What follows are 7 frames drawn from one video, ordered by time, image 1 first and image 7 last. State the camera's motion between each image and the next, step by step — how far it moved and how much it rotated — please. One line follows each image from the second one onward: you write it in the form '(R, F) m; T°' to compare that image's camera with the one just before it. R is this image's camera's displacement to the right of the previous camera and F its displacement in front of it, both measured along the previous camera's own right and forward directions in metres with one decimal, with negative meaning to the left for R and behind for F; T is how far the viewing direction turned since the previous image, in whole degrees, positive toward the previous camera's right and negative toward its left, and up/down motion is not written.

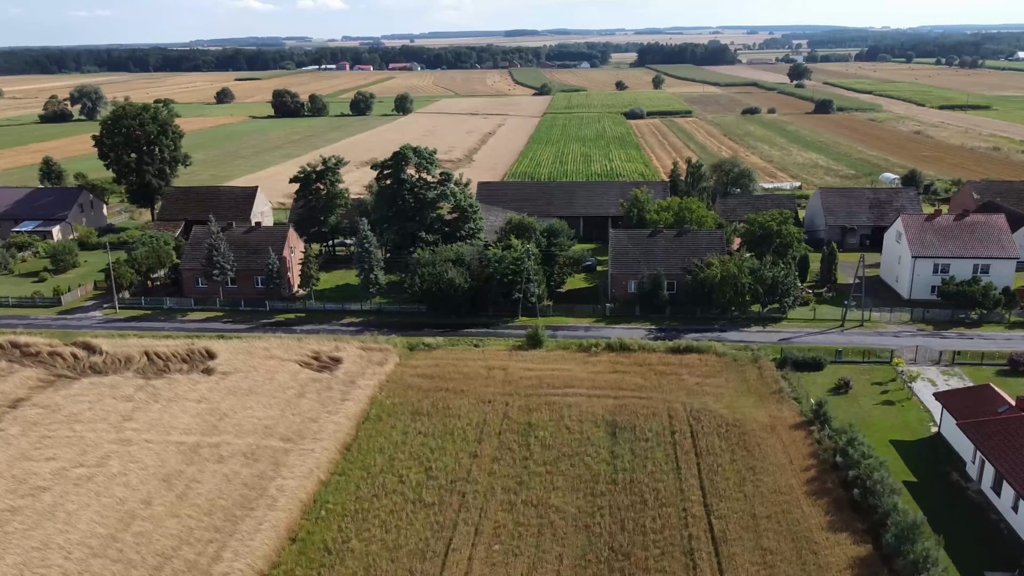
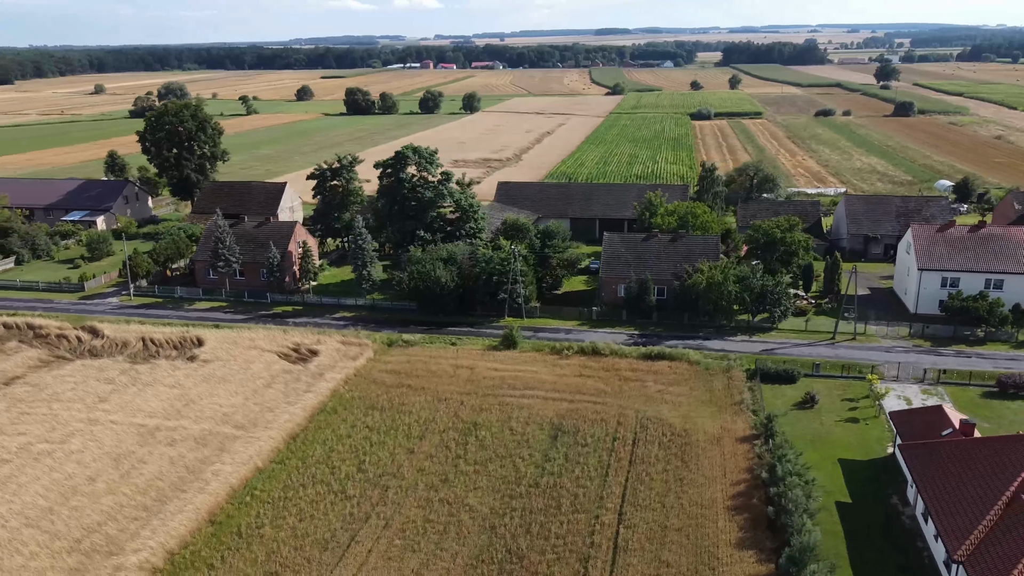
(+5.1, 0.0) m; -6°
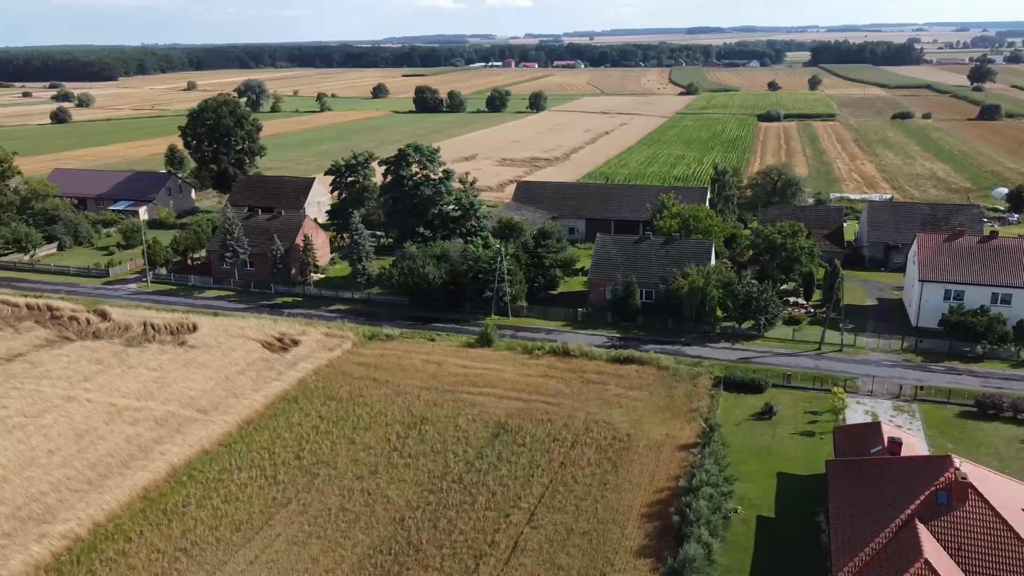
(+5.1, 0.0) m; -6°
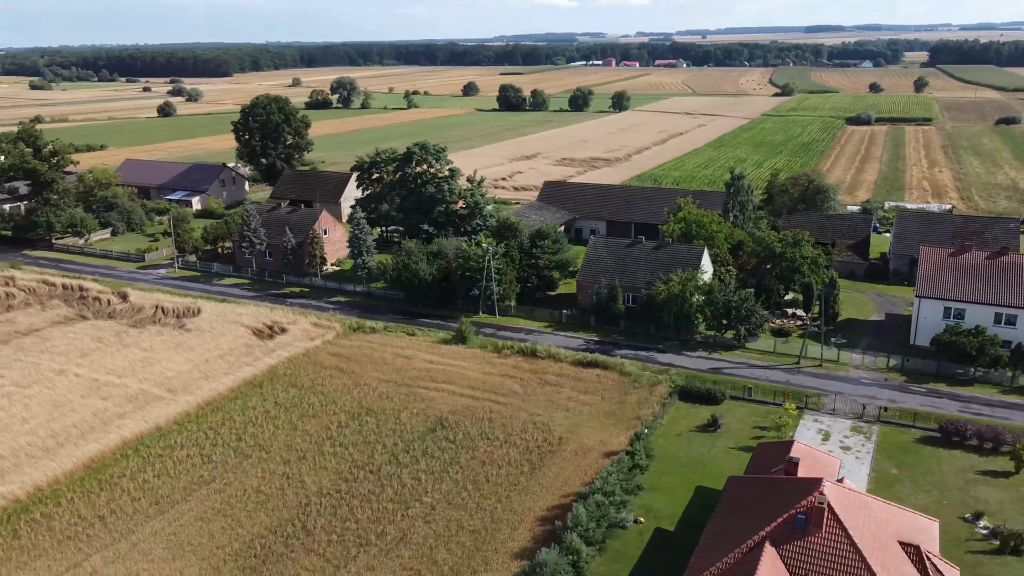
(+6.1, +0.1) m; -7°
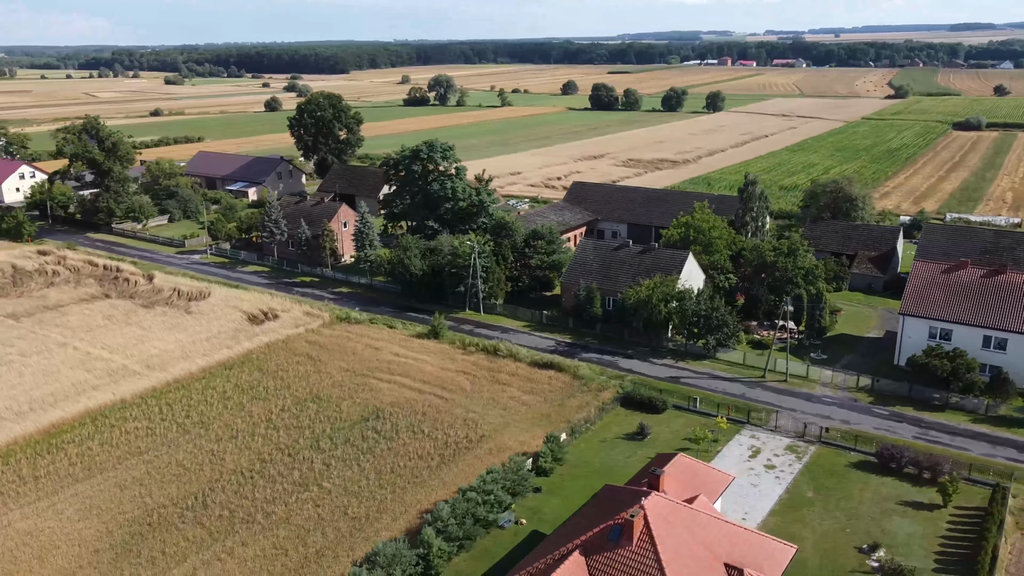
(+6.9, +0.1) m; -8°
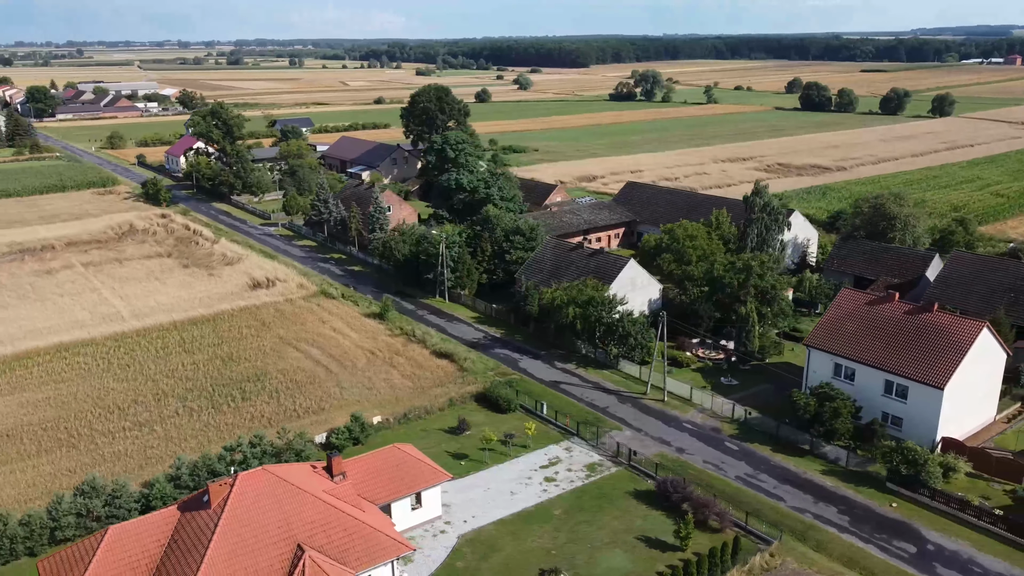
(+15.4, +1.7) m; -18°
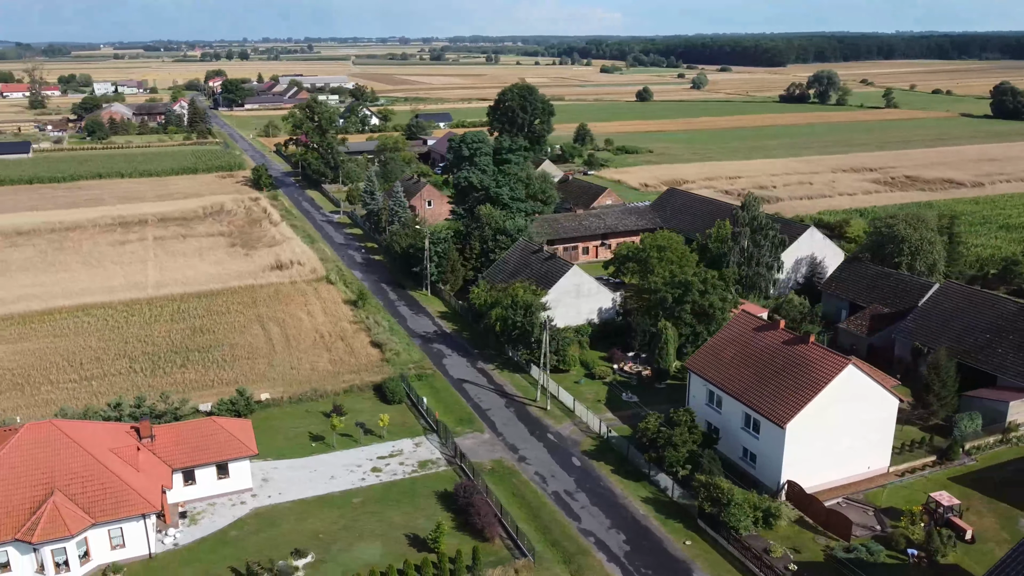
(+12.2, +0.9) m; -14°
